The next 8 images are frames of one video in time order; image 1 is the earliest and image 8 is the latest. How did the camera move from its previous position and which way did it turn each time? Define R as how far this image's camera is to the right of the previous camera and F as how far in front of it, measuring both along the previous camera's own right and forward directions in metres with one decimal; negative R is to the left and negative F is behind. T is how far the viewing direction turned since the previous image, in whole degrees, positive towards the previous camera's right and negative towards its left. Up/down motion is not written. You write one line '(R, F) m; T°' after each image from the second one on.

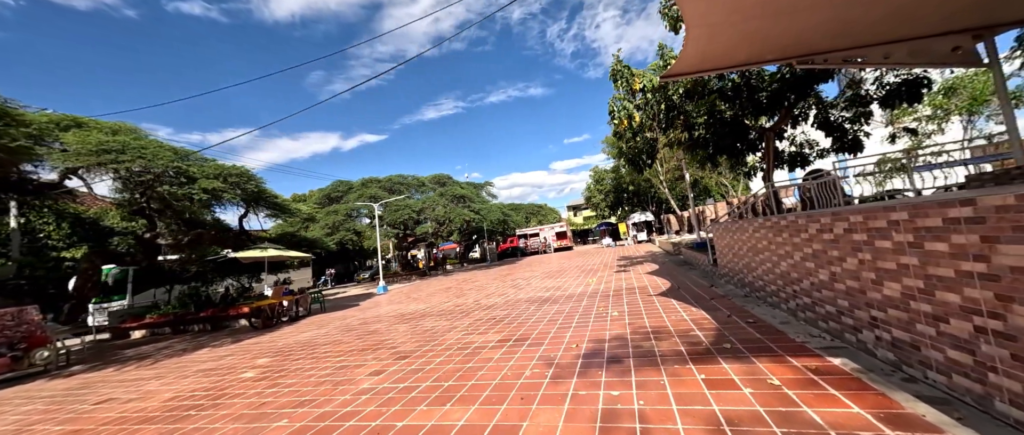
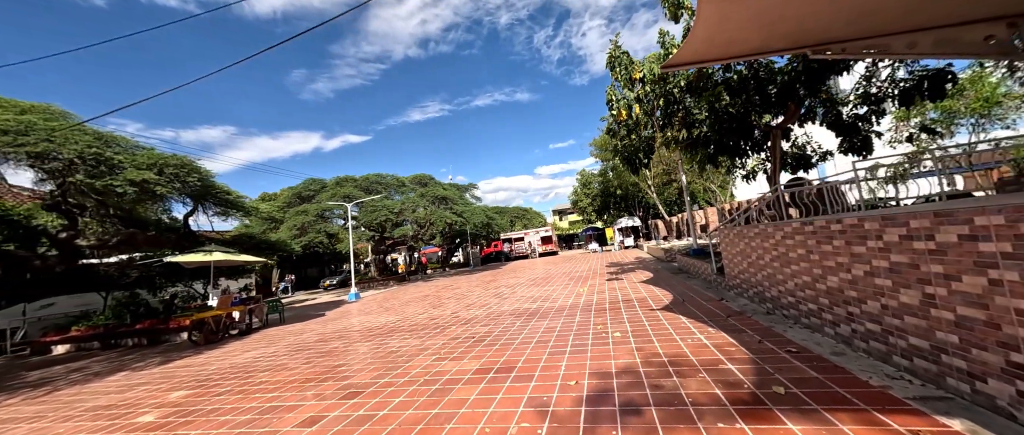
(0.0, +0.9) m; +2°
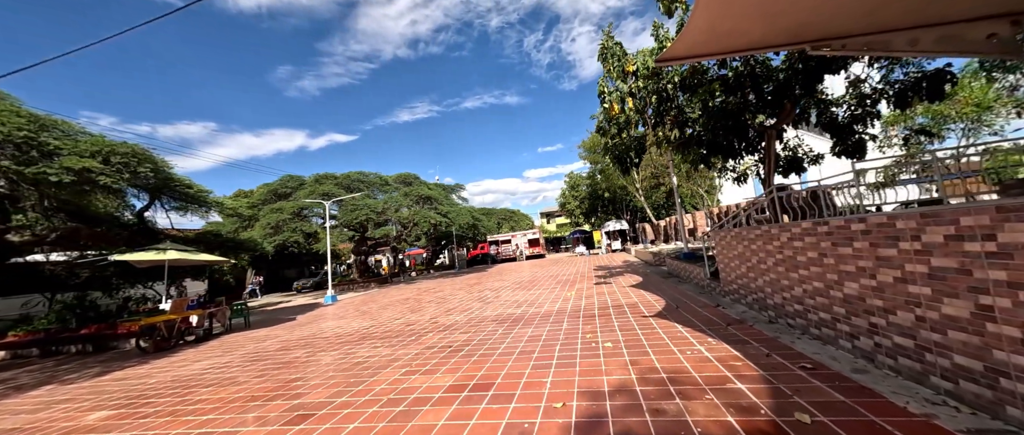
(+0.1, +0.5) m; +2°
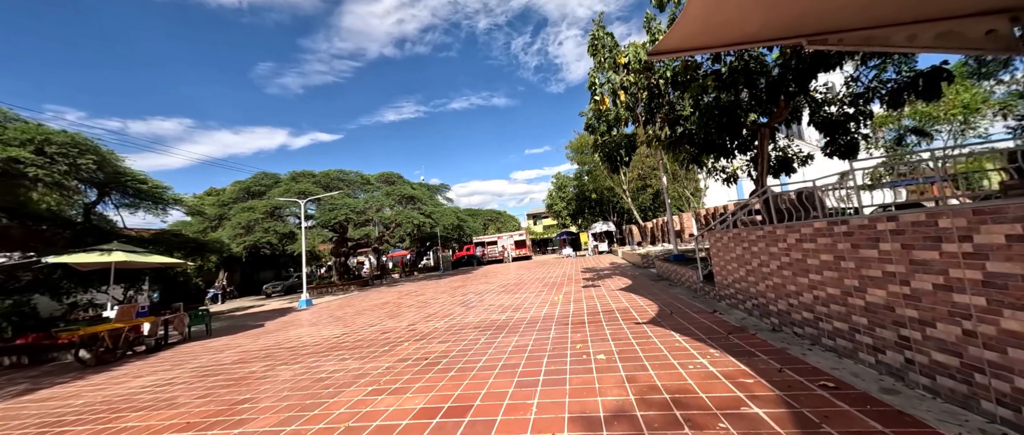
(0.0, +0.4) m; +2°
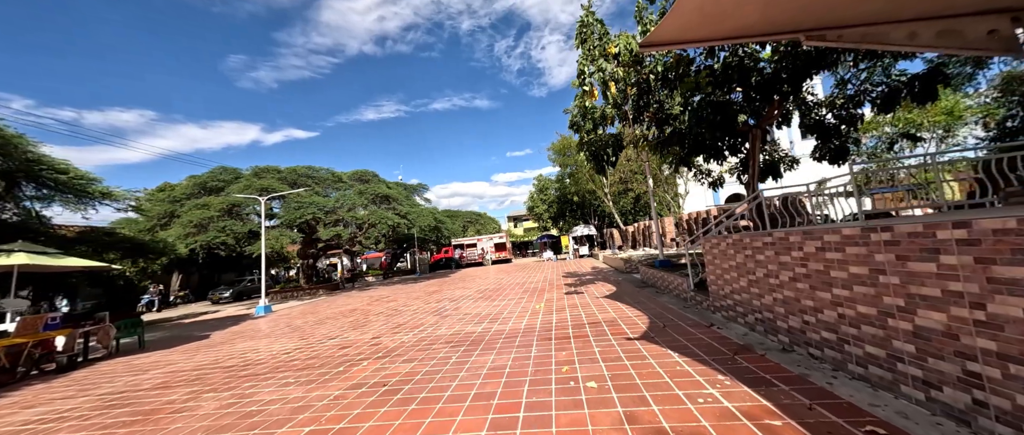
(0.0, +0.6) m; +3°
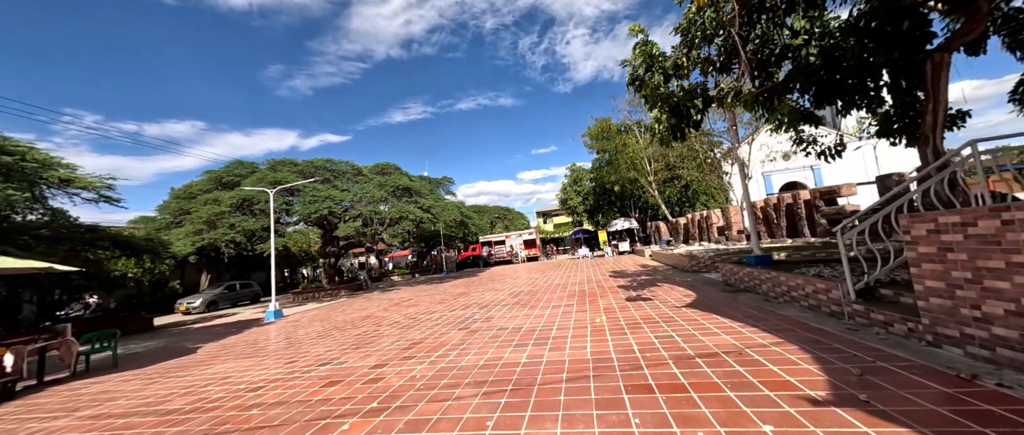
(-0.4, +2.0) m; -4°
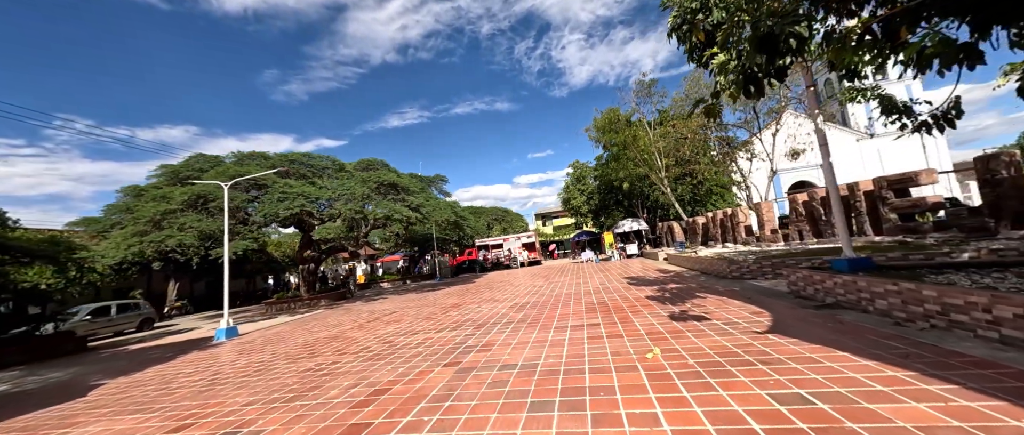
(-0.1, +1.9) m; +1°
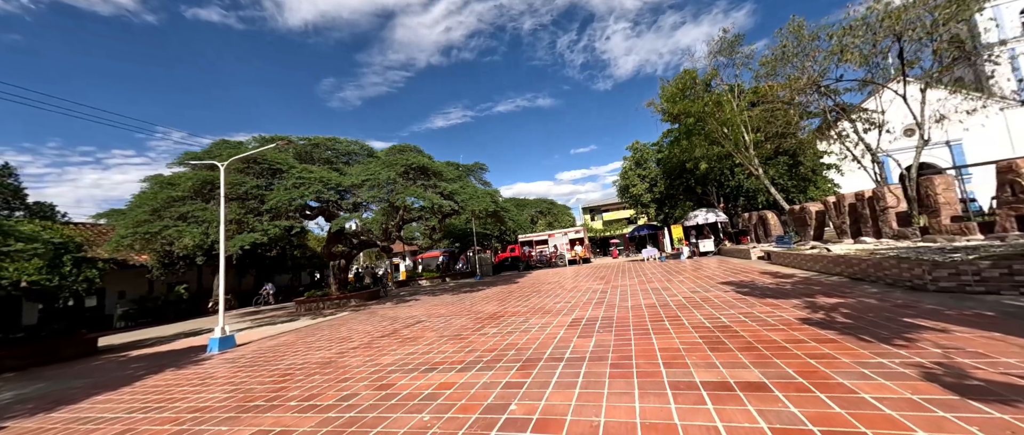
(-0.3, +2.6) m; -7°
